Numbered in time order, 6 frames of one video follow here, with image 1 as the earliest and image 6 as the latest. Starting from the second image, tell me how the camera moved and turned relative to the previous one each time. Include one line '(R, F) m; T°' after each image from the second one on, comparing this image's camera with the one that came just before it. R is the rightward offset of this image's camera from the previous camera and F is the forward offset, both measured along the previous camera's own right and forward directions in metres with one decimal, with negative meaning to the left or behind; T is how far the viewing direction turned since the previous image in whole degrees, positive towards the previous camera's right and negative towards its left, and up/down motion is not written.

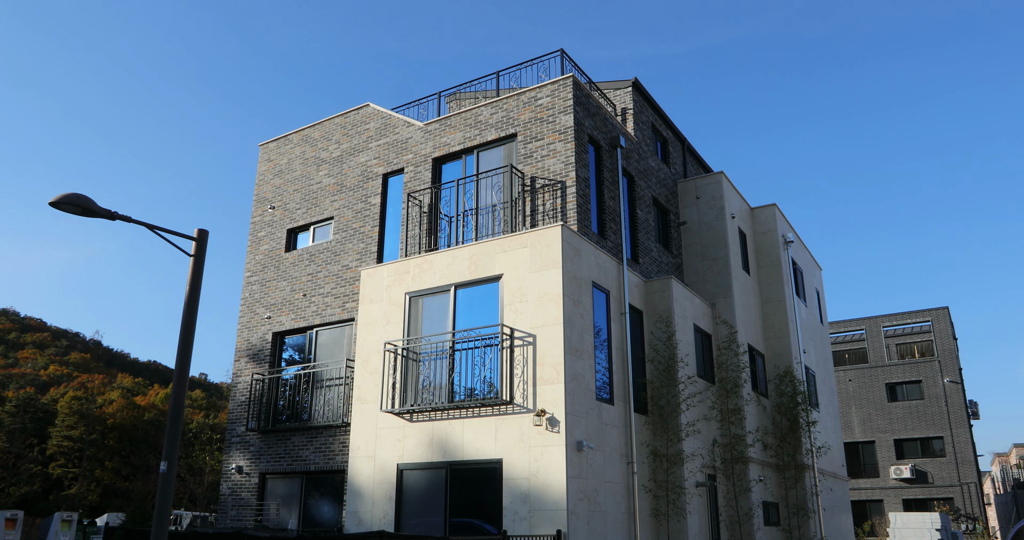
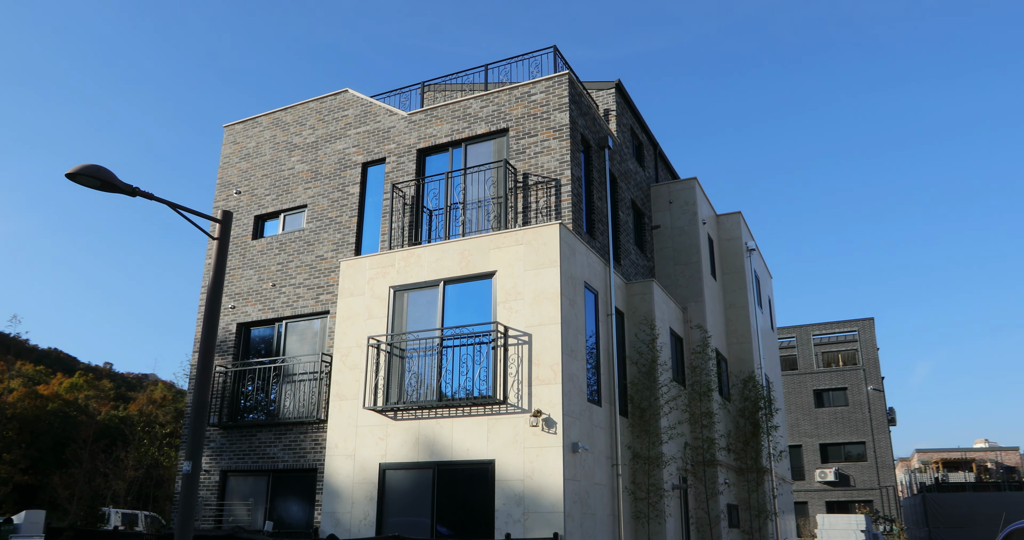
(-1.1, +0.3) m; +6°
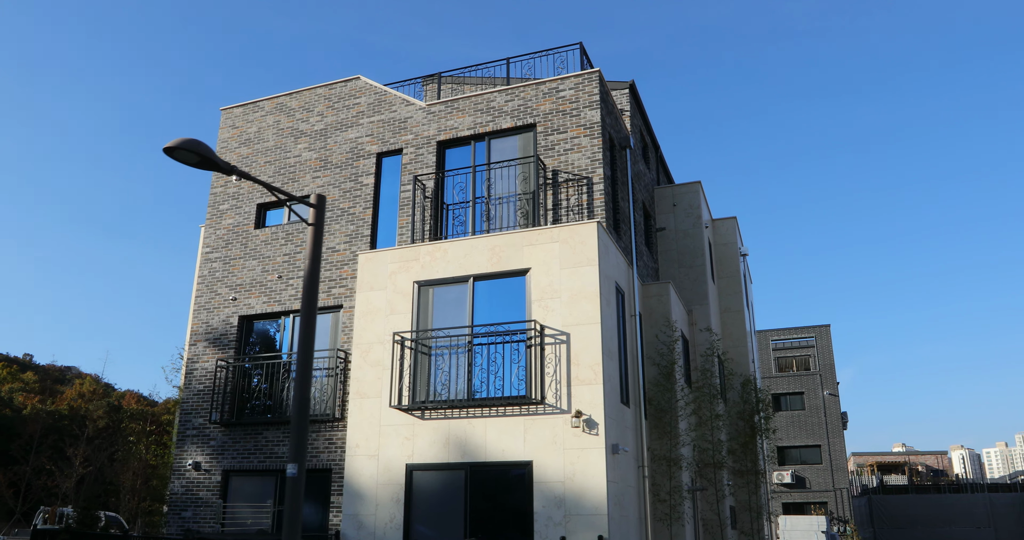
(-1.4, +0.3) m; +5°
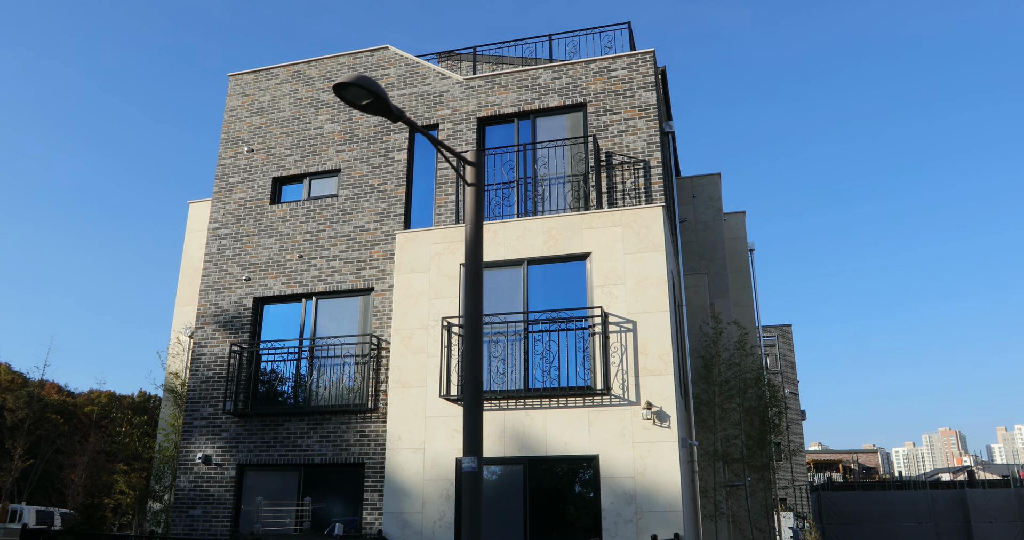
(-1.7, +0.7) m; +6°
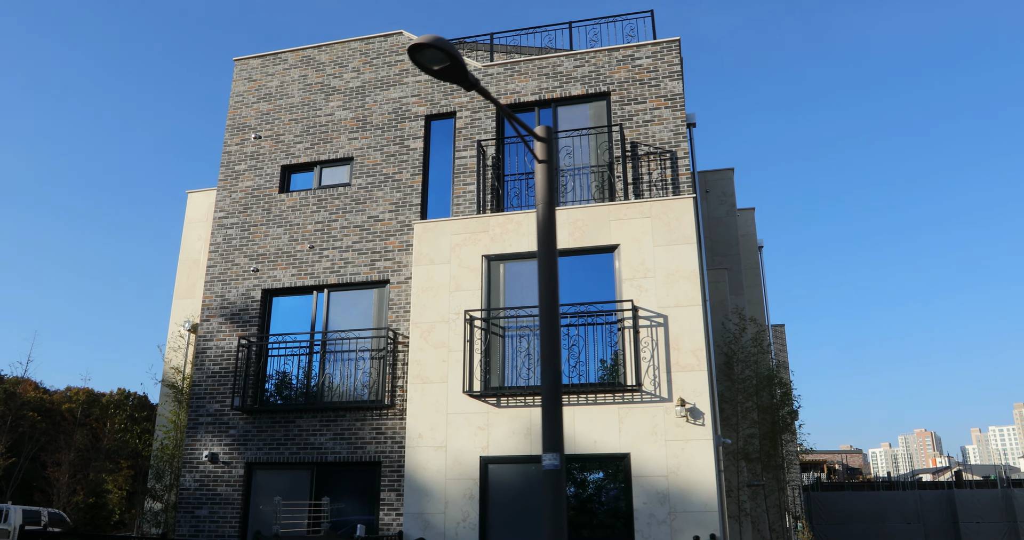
(-0.6, +0.4) m; +2°
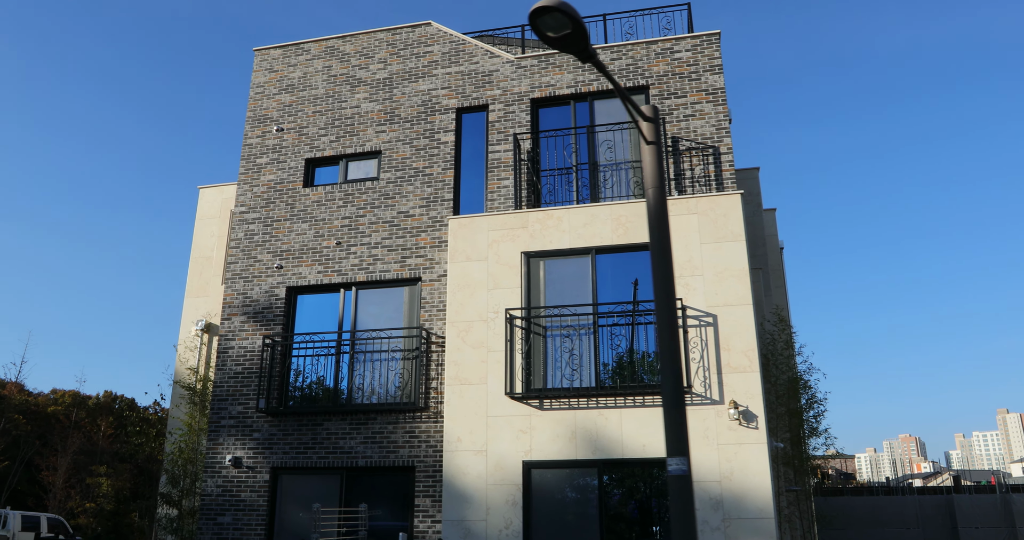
(-0.7, +0.4) m; +1°
